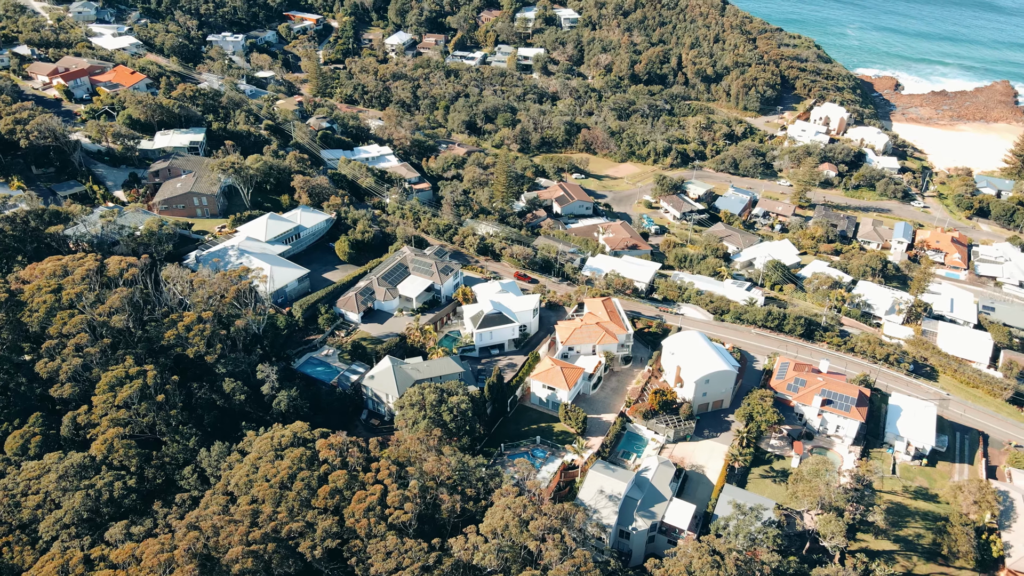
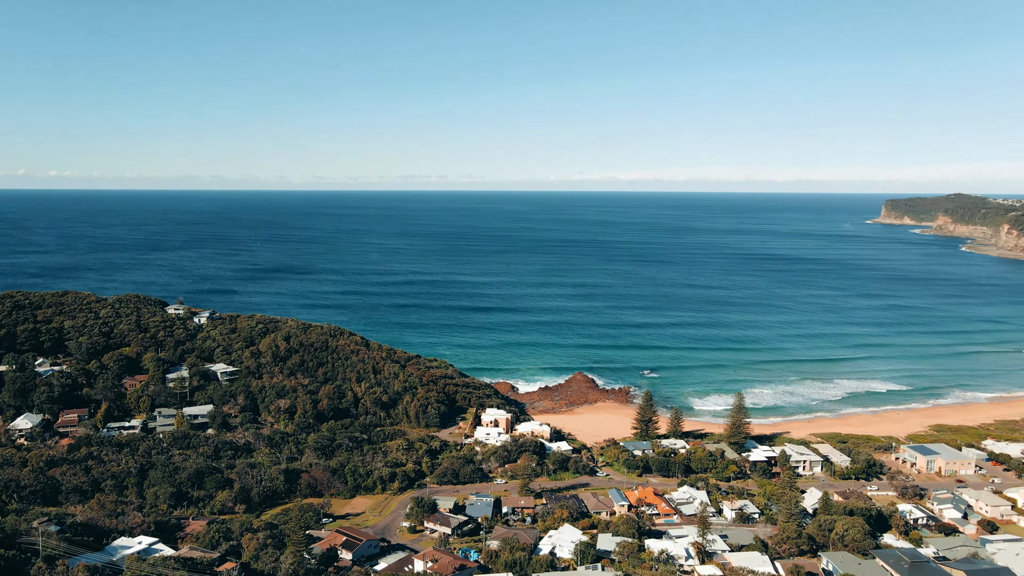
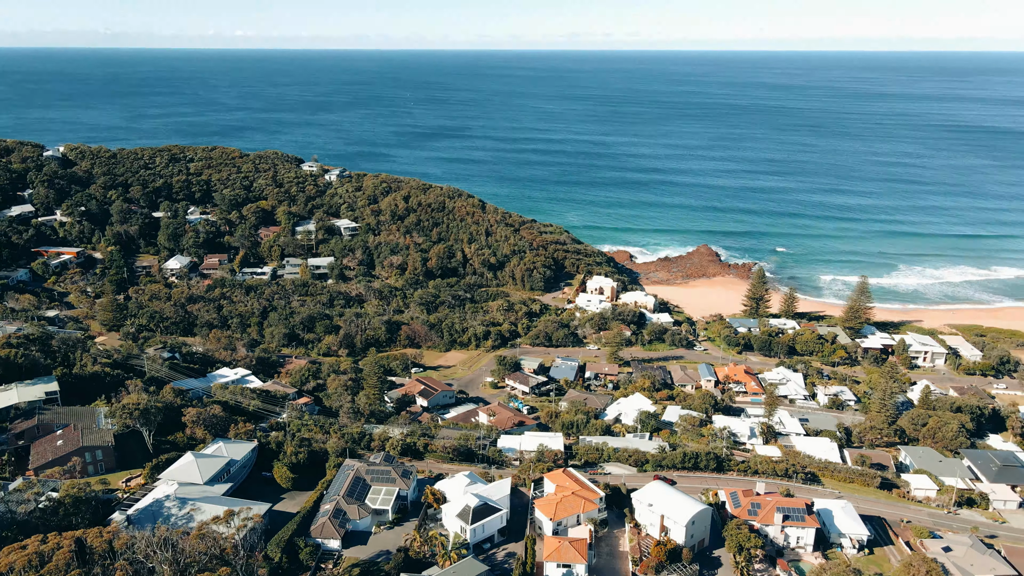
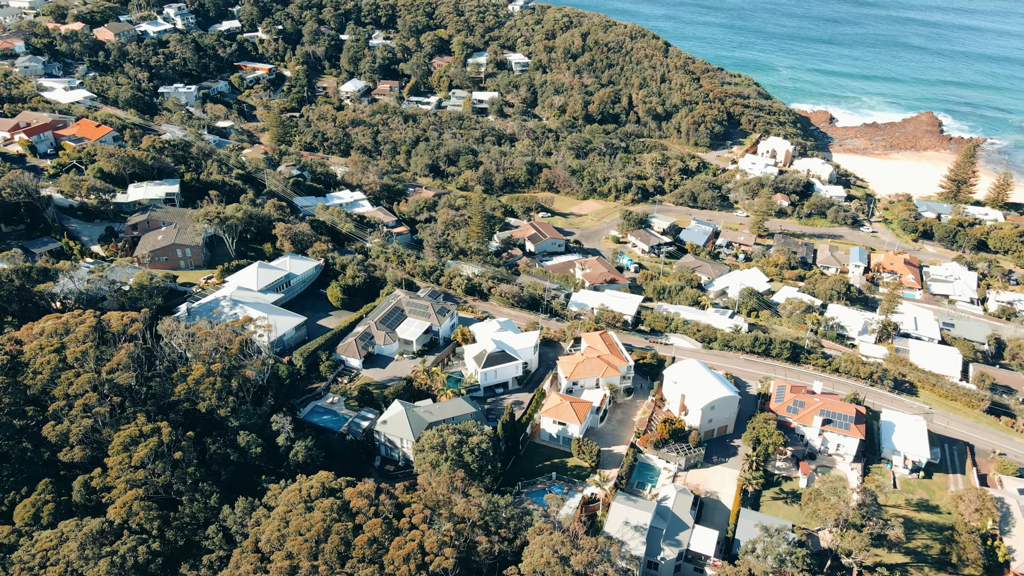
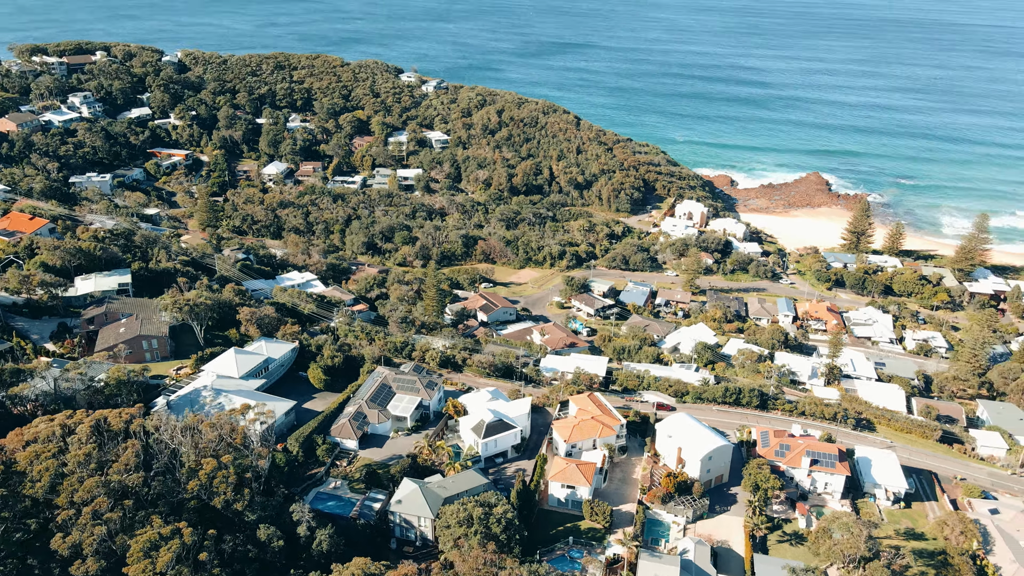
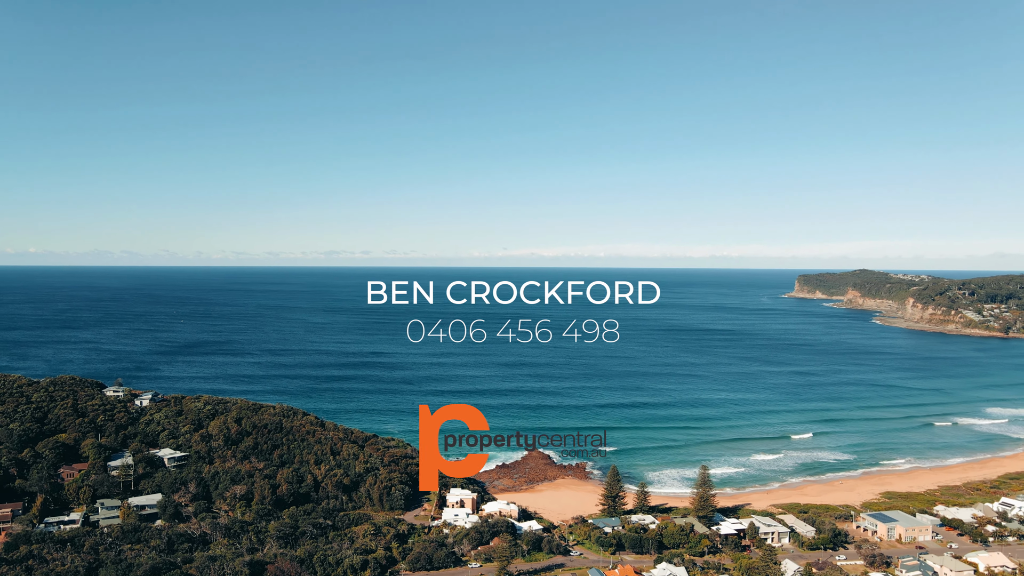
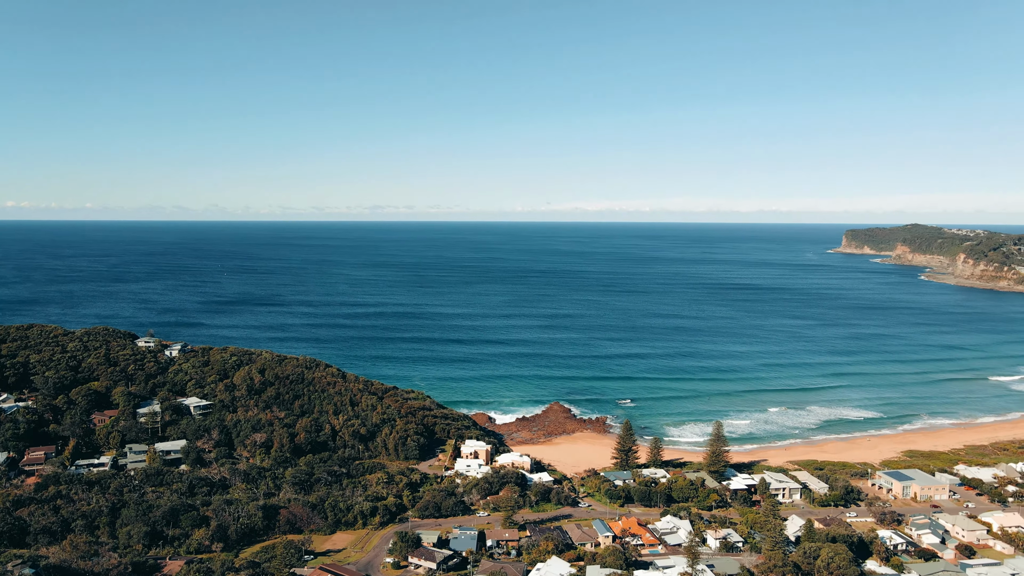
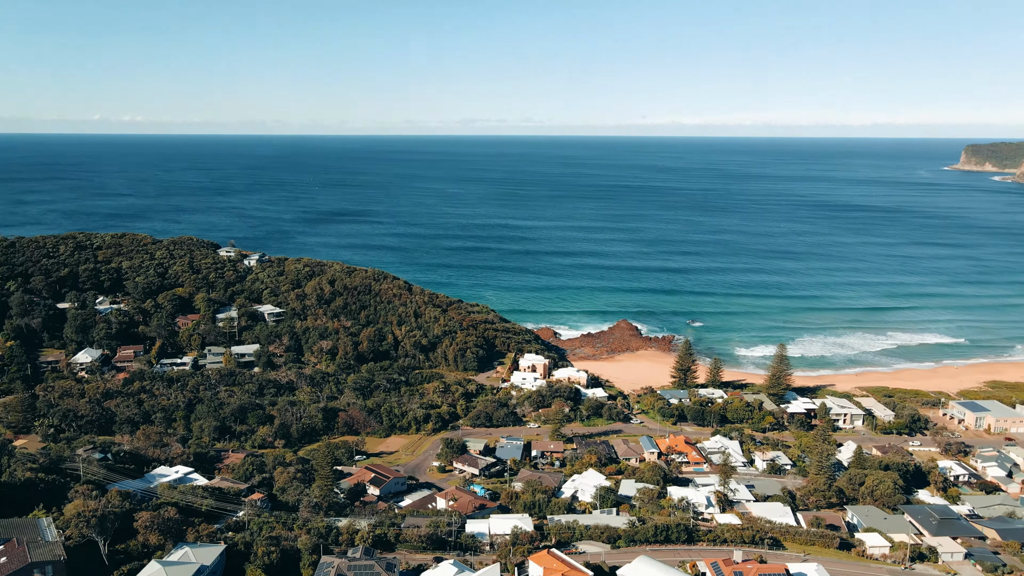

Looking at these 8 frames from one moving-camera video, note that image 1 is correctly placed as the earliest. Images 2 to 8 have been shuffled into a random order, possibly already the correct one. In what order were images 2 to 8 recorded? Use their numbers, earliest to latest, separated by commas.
4, 5, 3, 8, 2, 7, 6
